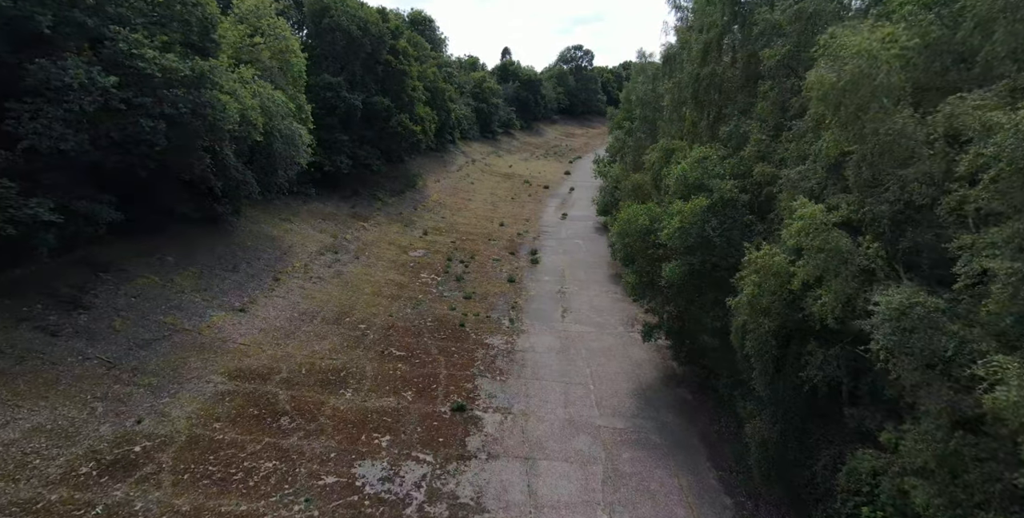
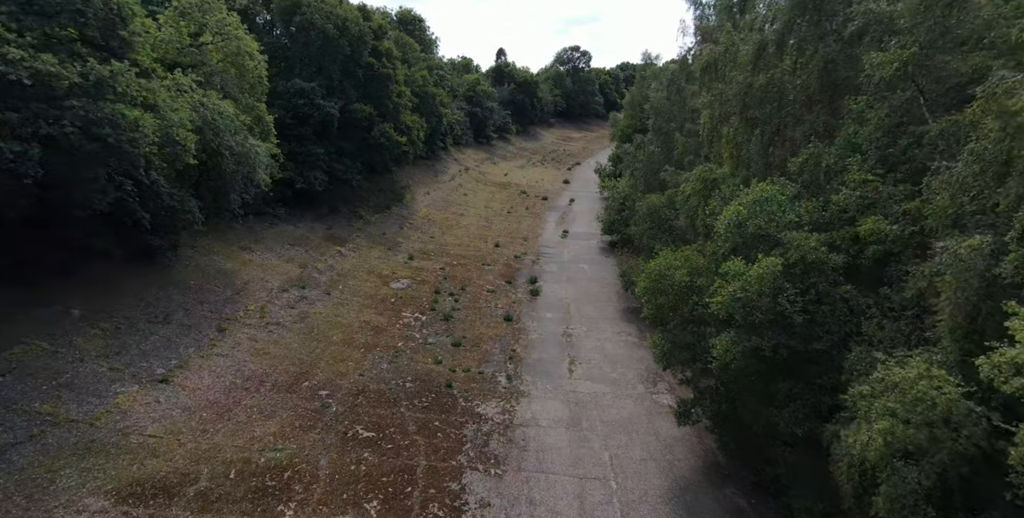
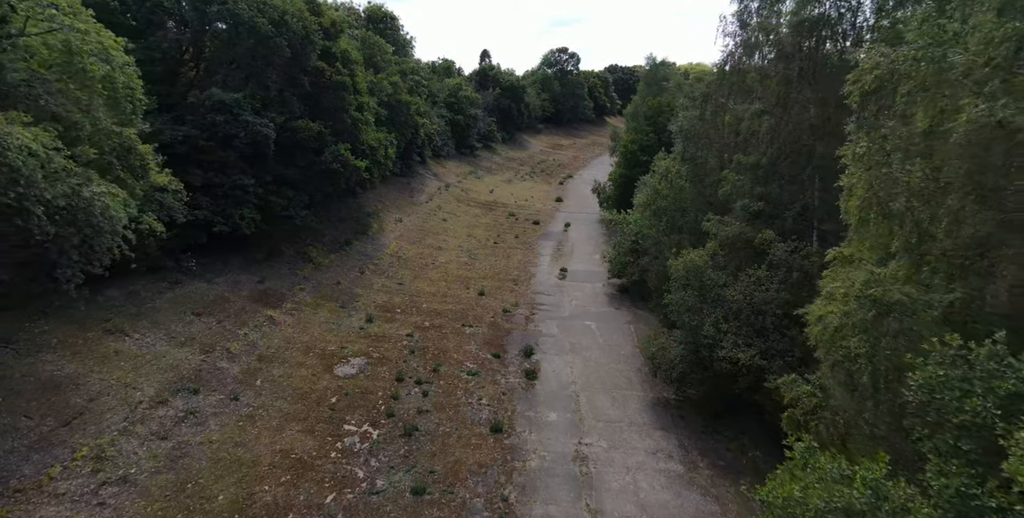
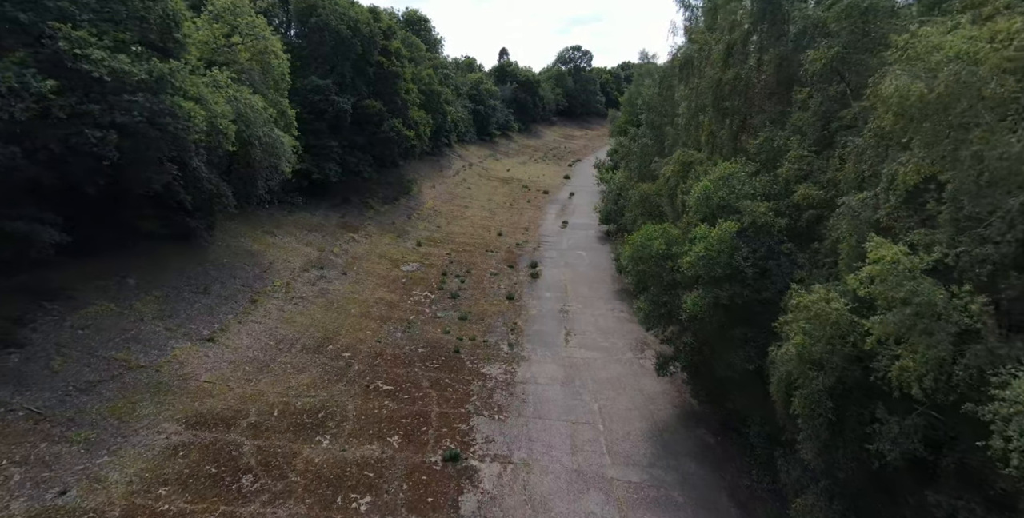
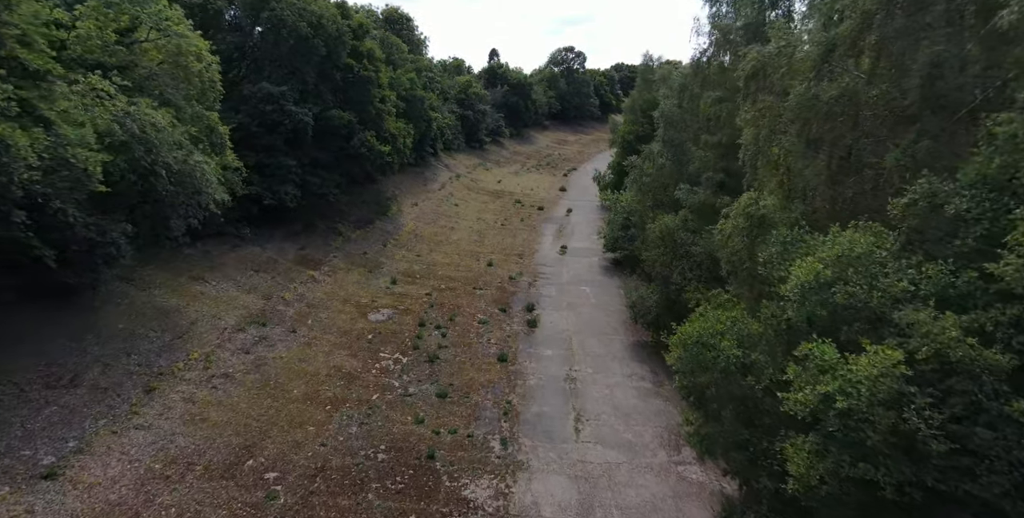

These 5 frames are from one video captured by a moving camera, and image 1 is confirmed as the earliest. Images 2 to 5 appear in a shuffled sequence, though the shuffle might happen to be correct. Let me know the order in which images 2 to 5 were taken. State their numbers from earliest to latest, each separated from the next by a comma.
4, 2, 5, 3
